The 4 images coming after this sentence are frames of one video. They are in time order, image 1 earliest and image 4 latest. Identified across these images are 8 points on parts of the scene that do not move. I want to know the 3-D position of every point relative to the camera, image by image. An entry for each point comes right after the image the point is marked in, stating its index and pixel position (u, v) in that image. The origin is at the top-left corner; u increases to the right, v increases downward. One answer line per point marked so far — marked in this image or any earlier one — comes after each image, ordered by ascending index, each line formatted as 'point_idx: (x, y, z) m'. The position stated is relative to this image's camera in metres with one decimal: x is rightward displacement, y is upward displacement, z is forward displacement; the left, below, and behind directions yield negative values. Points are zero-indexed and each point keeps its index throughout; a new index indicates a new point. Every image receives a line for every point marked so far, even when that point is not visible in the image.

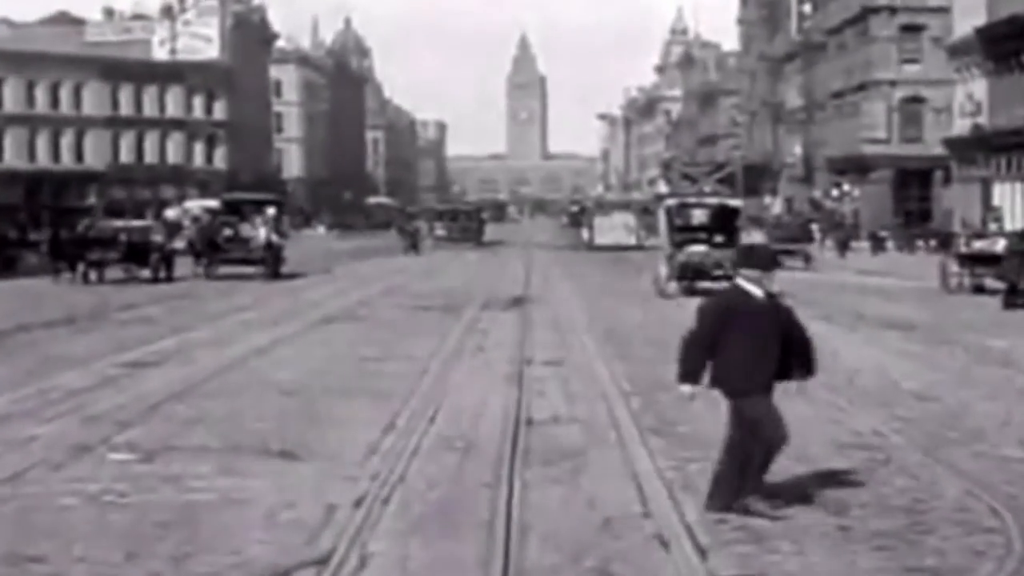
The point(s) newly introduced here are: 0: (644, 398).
0: (+0.8, -0.7, +18.5) m
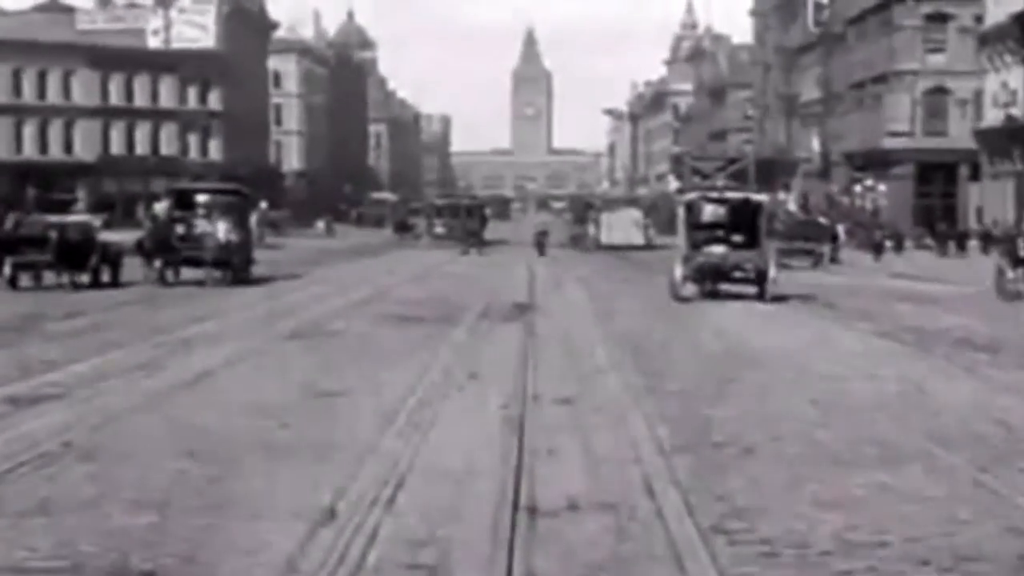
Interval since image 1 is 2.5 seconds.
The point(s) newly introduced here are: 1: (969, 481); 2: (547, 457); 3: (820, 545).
0: (+0.8, -0.8, +13.3) m
1: (+2.0, -0.8, +12.6) m
2: (+0.2, -0.8, +13.3) m
3: (+1.0, -0.9, +9.8) m
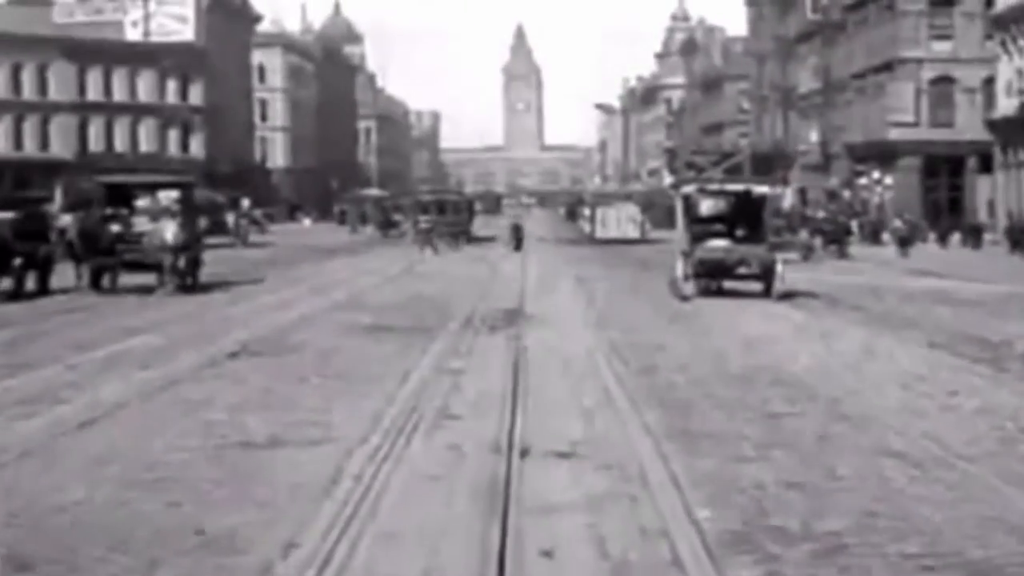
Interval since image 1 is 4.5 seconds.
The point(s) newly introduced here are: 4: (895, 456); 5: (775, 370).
0: (+0.8, -0.9, +9.2) m
1: (+1.9, -0.9, +8.4) m
2: (+0.1, -0.9, +9.1) m
3: (+1.0, -1.0, +5.6) m
4: (+1.7, -0.7, +12.9) m
5: (+1.8, -0.6, +19.7) m
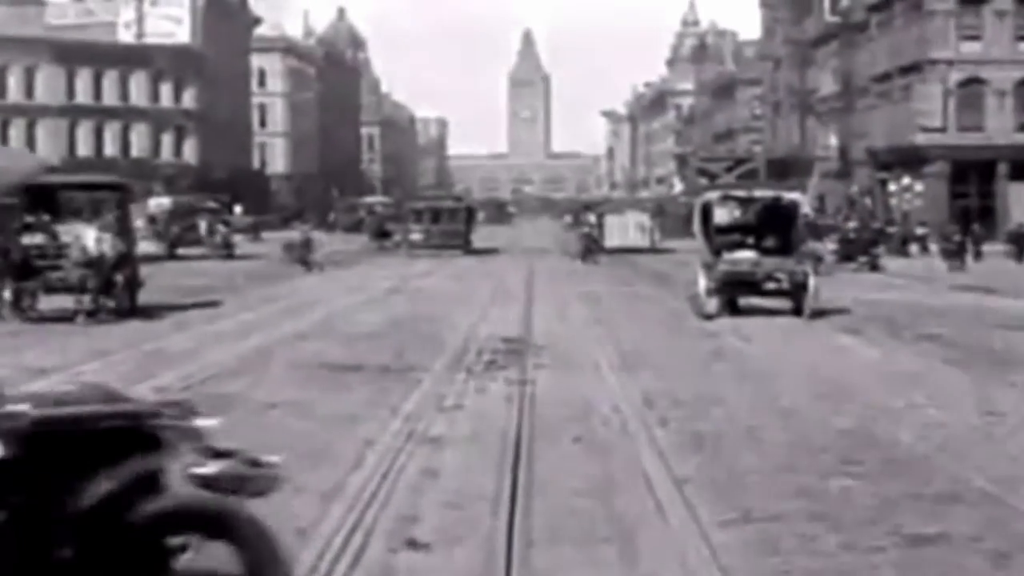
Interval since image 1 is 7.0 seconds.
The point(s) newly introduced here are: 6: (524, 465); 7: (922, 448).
0: (+0.7, -1.0, +3.7) m
1: (+1.9, -1.1, +2.9) m
2: (+0.1, -1.0, +3.6) m
3: (+0.9, -1.1, +0.1) m
4: (+1.7, -0.9, +7.4) m
5: (+1.8, -0.8, +14.2) m
6: (+0.1, -0.8, +12.9) m
7: (+2.0, -0.8, +14.2) m
